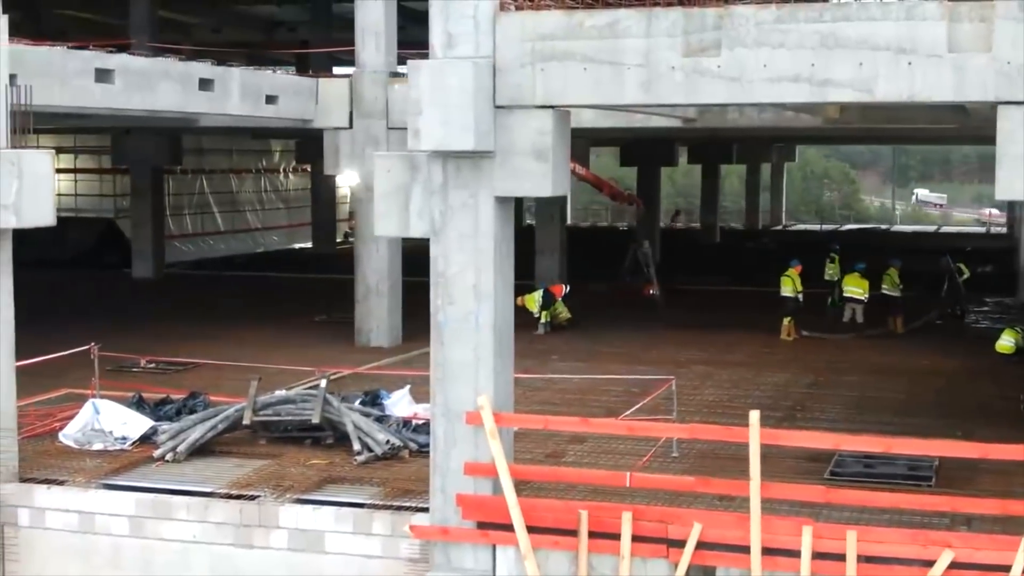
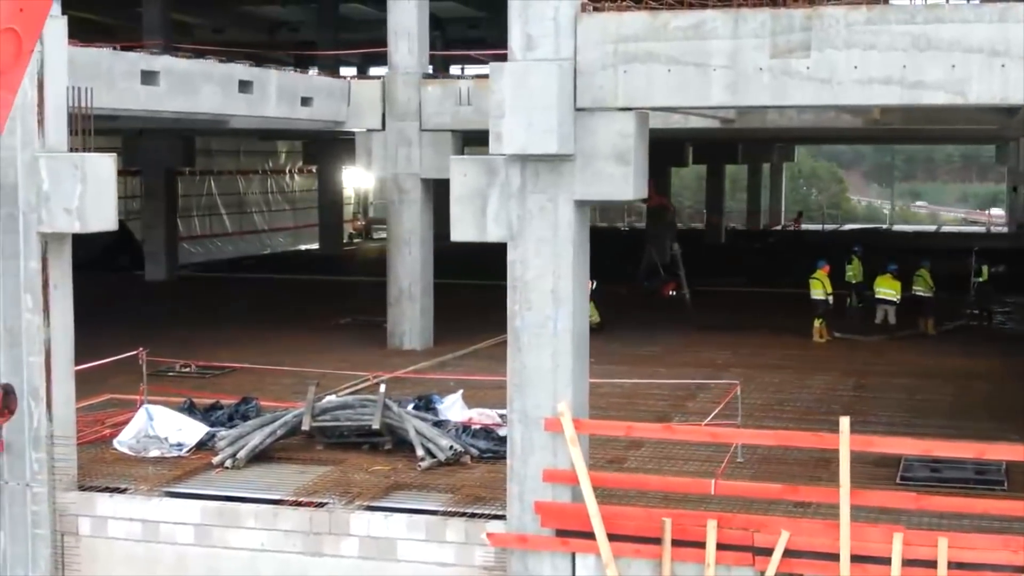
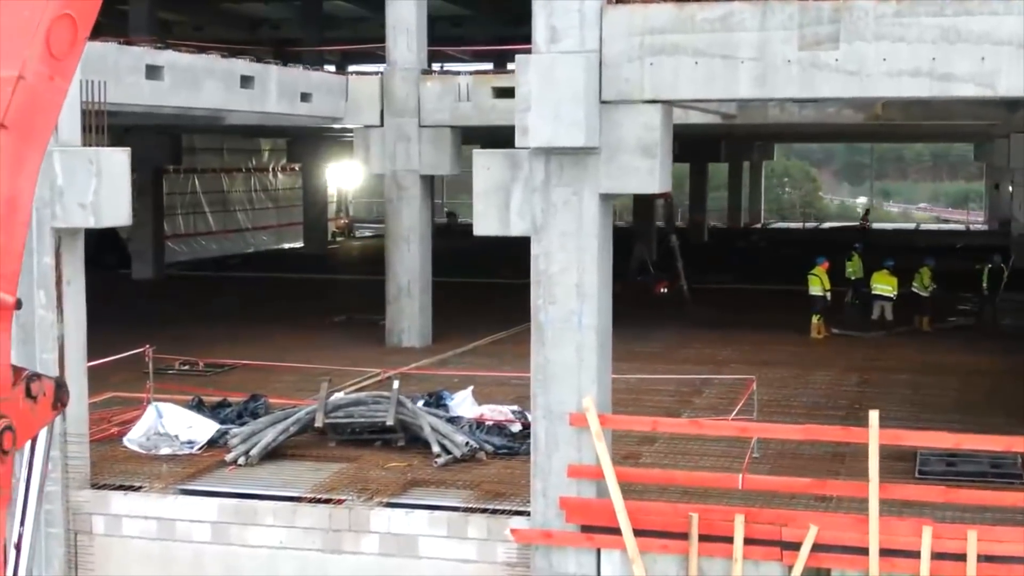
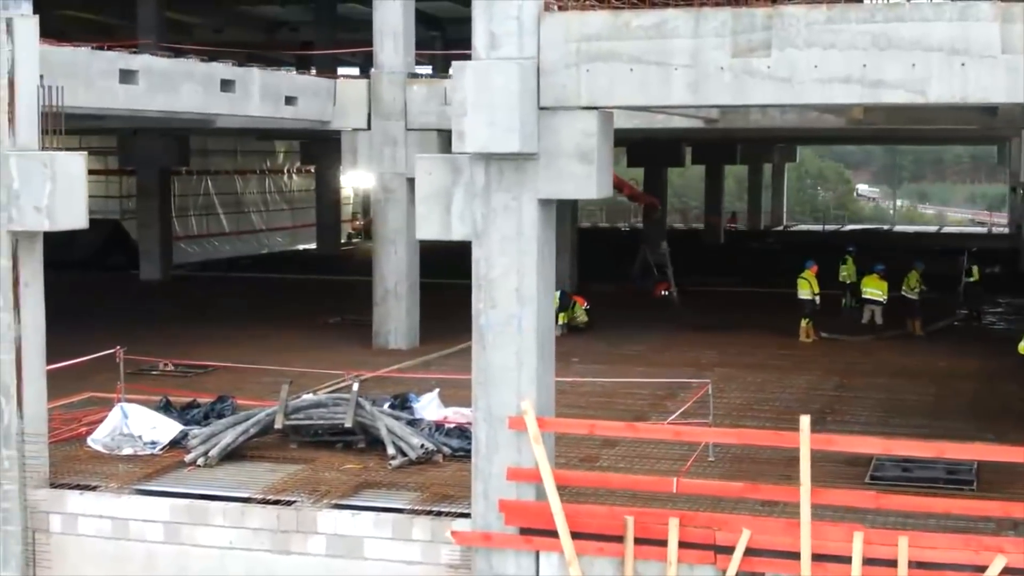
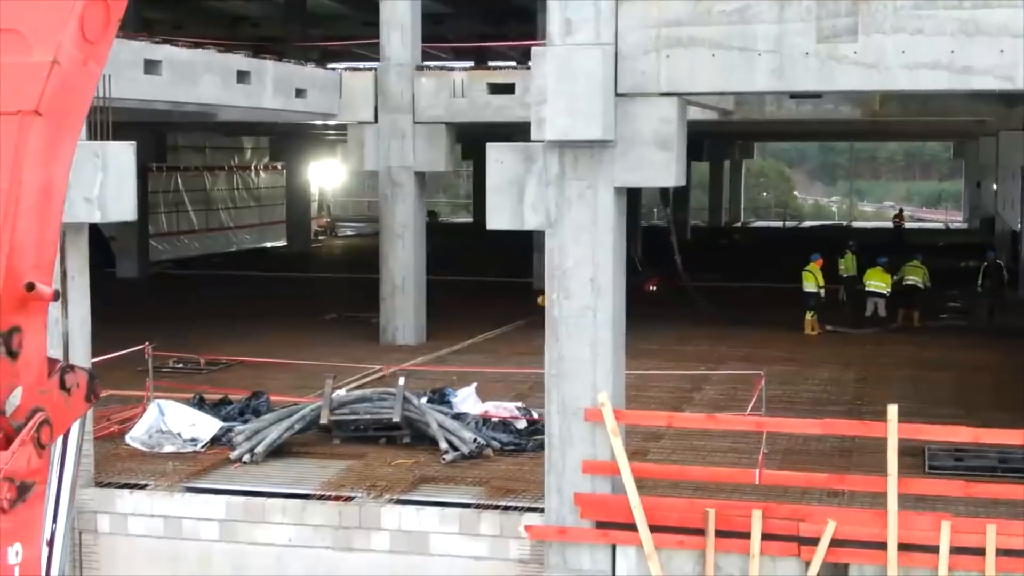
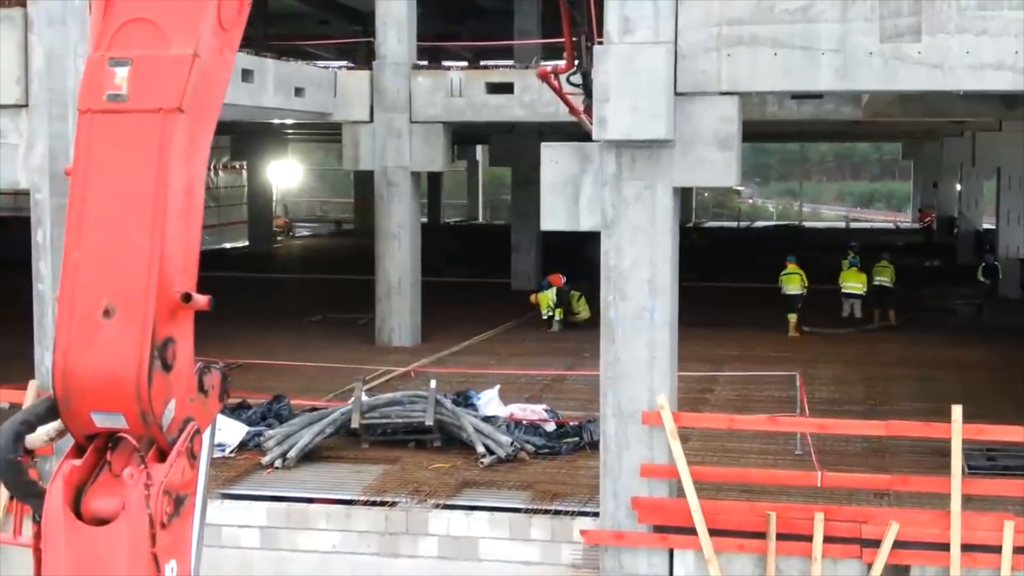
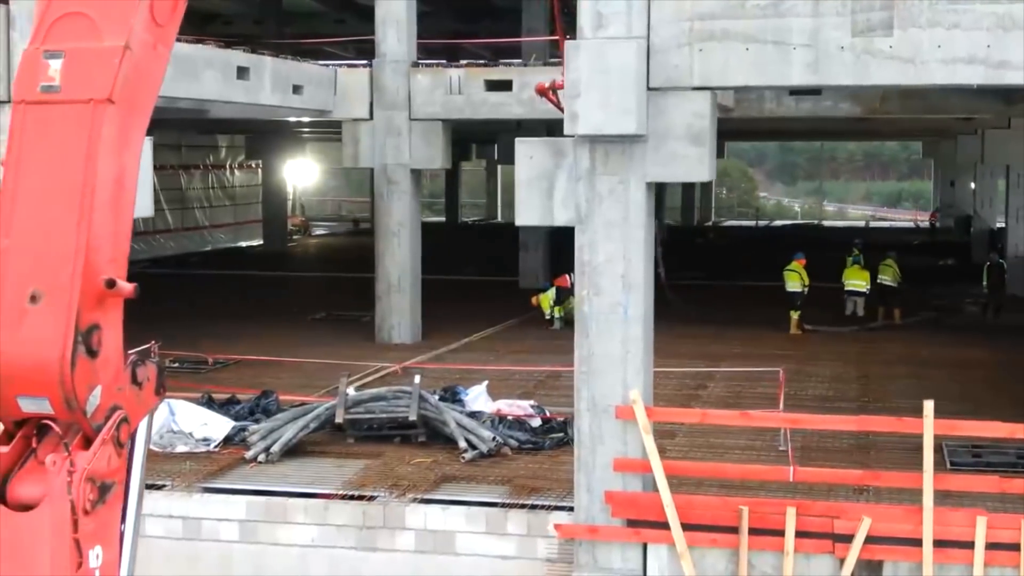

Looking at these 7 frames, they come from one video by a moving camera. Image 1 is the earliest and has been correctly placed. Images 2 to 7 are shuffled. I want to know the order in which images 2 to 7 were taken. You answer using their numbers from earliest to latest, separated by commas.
4, 2, 3, 5, 7, 6
